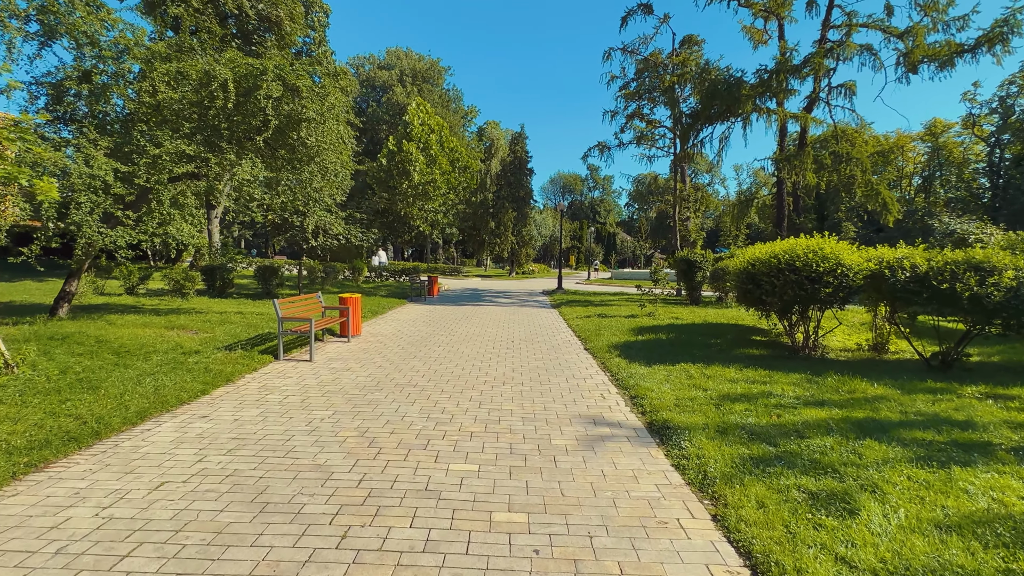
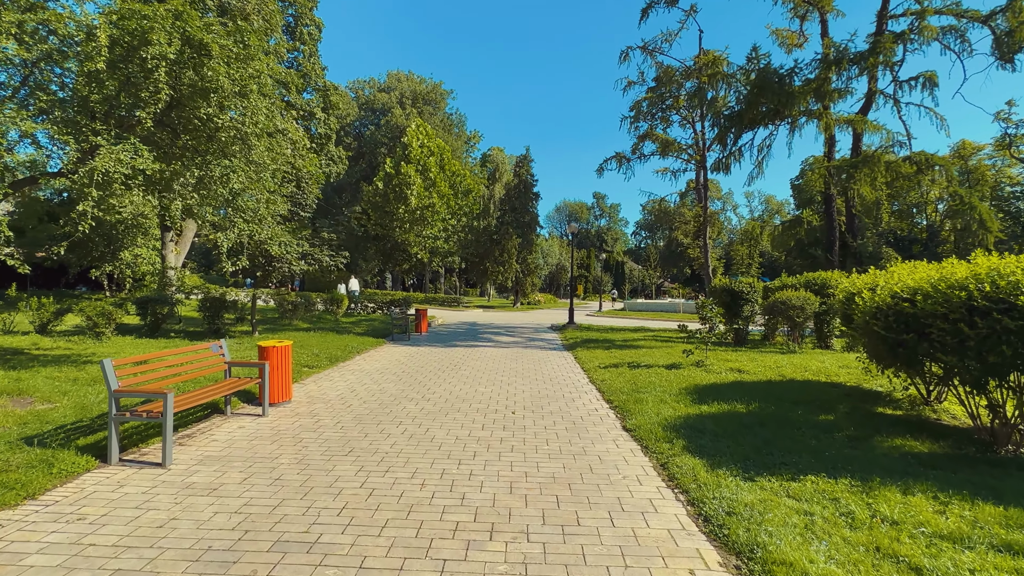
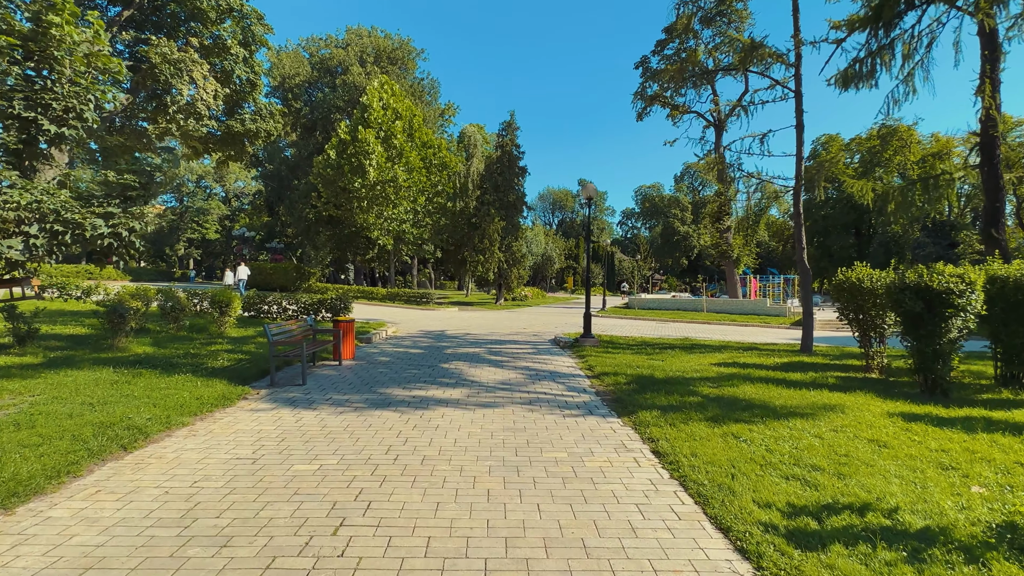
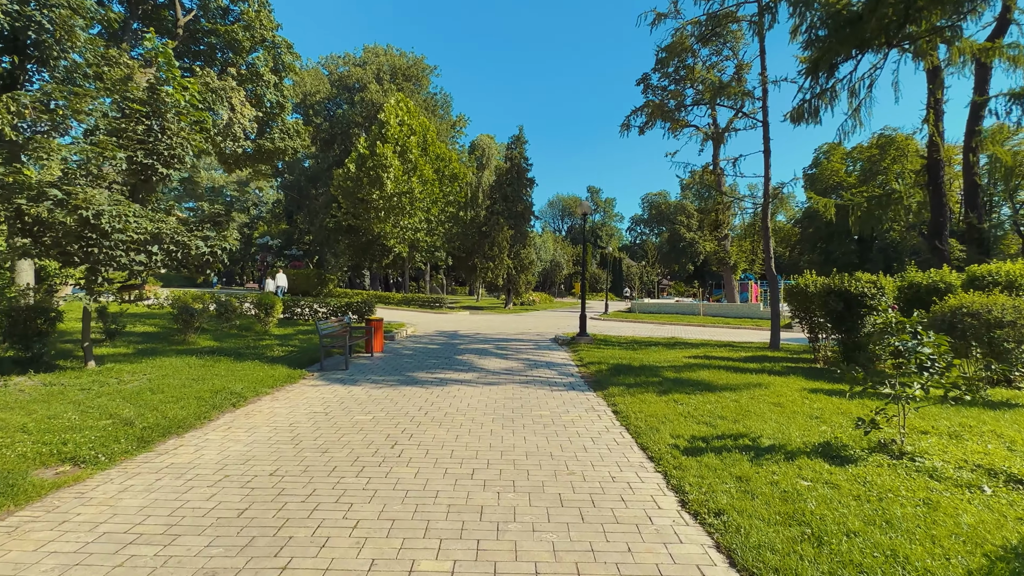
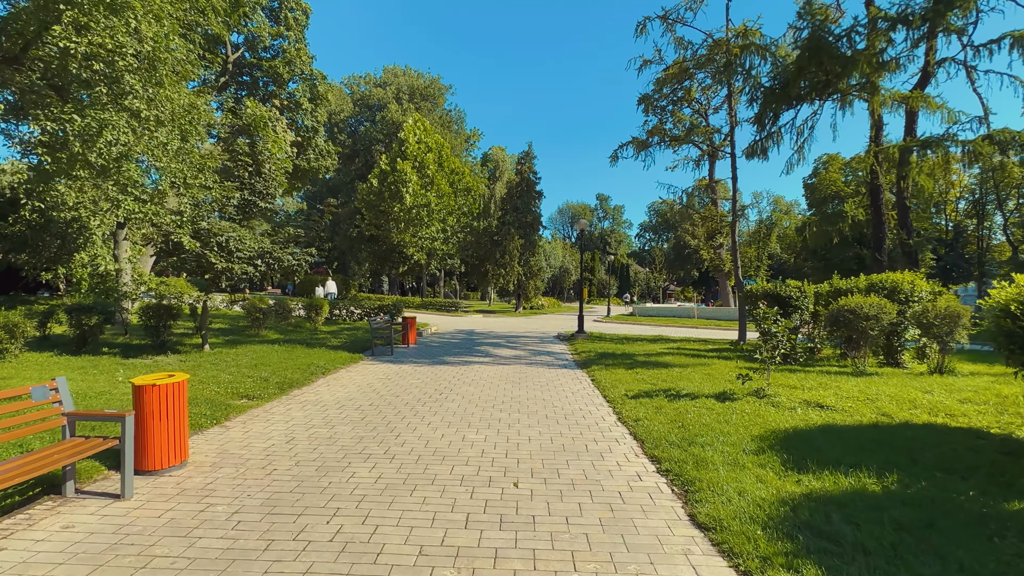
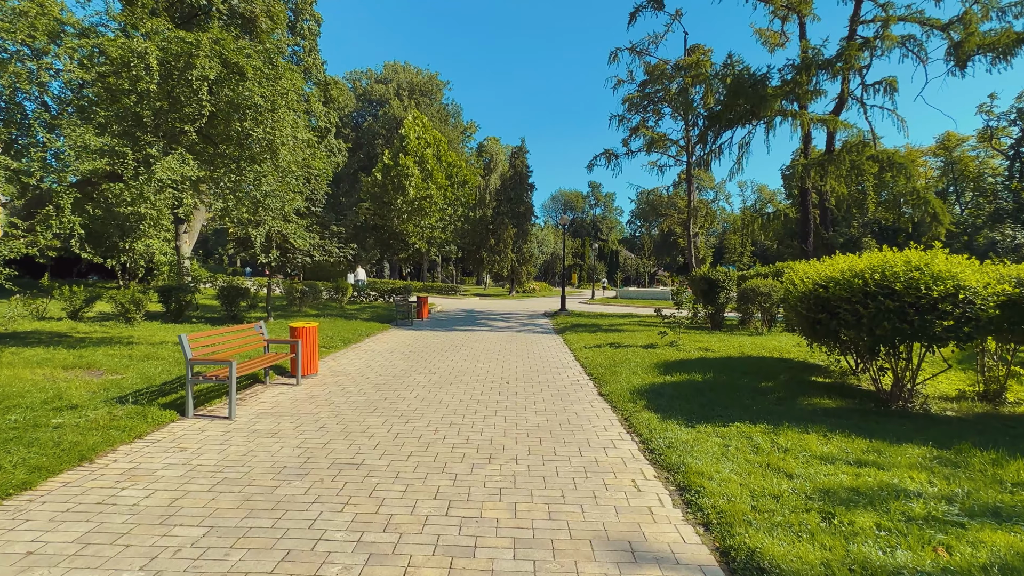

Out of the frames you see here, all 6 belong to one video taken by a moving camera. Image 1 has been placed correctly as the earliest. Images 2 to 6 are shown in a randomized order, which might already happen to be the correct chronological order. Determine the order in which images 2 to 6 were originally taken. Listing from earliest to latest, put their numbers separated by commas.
6, 2, 5, 4, 3
